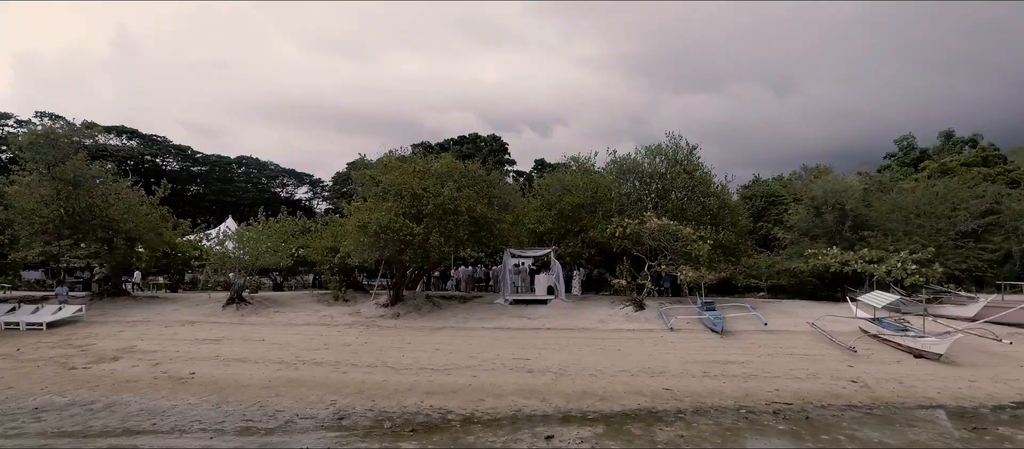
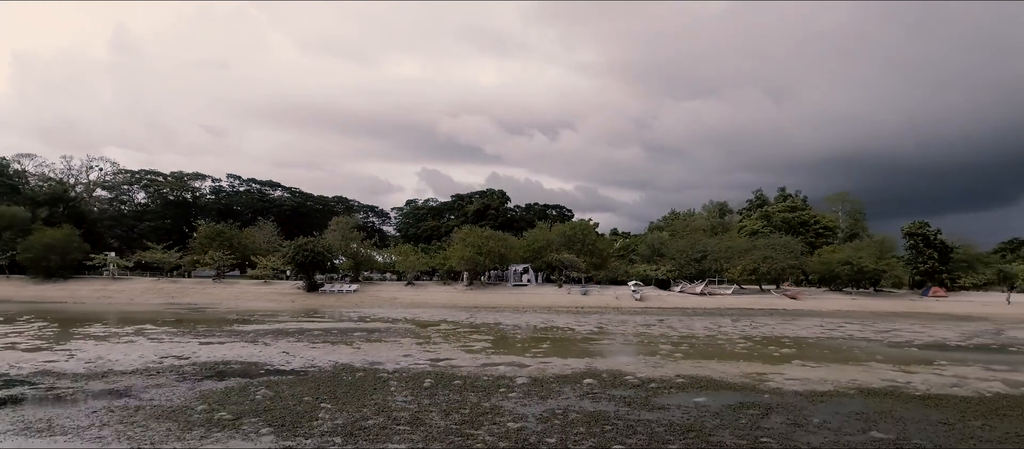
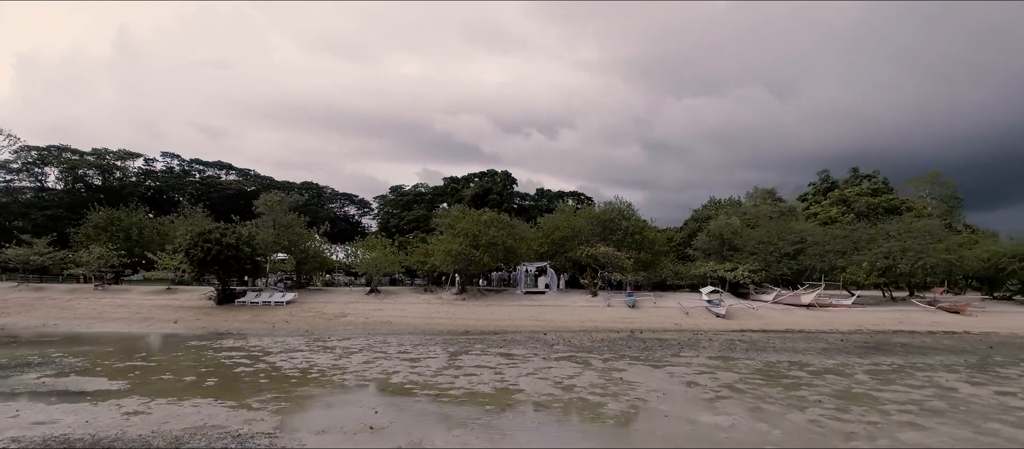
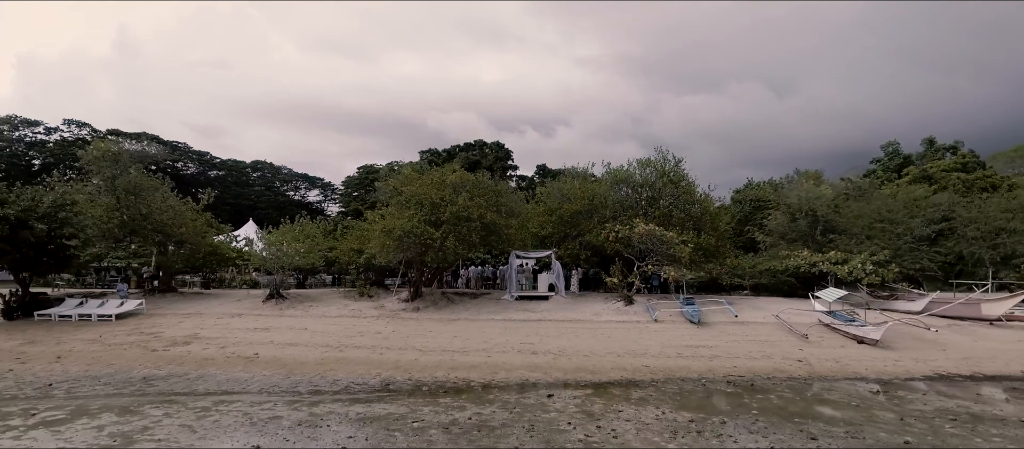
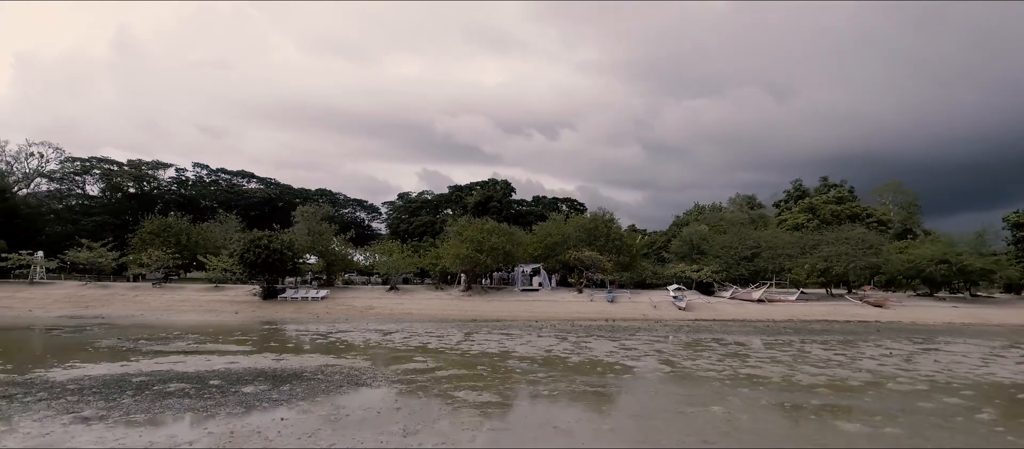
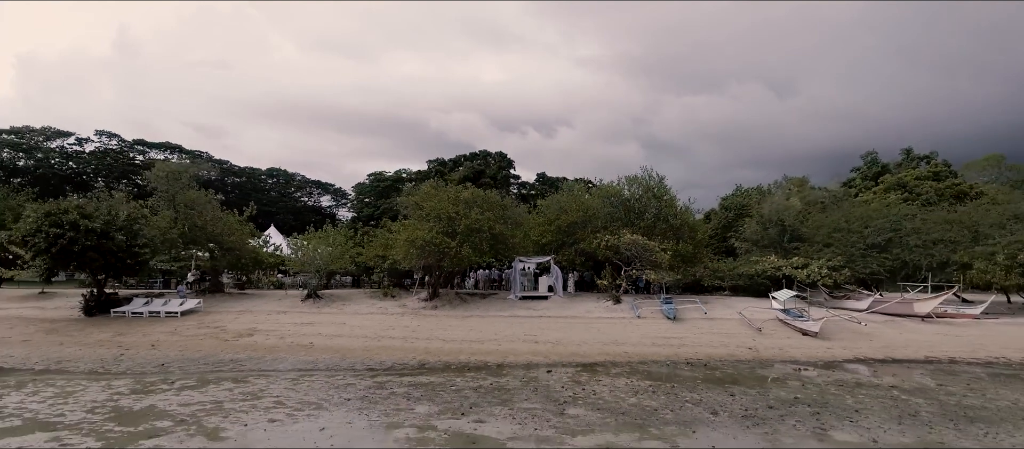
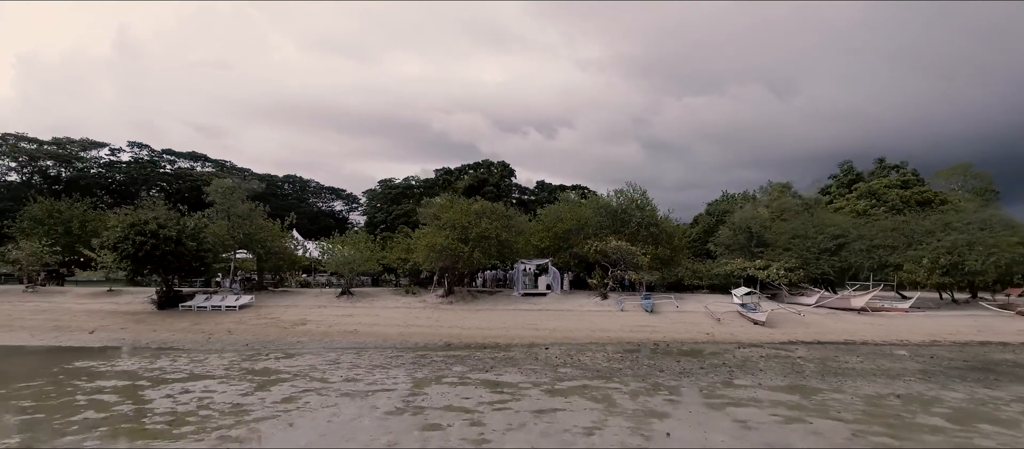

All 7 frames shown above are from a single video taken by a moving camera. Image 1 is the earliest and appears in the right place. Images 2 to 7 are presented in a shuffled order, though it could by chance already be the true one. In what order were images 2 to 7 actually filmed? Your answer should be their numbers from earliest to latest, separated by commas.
4, 6, 7, 3, 5, 2
